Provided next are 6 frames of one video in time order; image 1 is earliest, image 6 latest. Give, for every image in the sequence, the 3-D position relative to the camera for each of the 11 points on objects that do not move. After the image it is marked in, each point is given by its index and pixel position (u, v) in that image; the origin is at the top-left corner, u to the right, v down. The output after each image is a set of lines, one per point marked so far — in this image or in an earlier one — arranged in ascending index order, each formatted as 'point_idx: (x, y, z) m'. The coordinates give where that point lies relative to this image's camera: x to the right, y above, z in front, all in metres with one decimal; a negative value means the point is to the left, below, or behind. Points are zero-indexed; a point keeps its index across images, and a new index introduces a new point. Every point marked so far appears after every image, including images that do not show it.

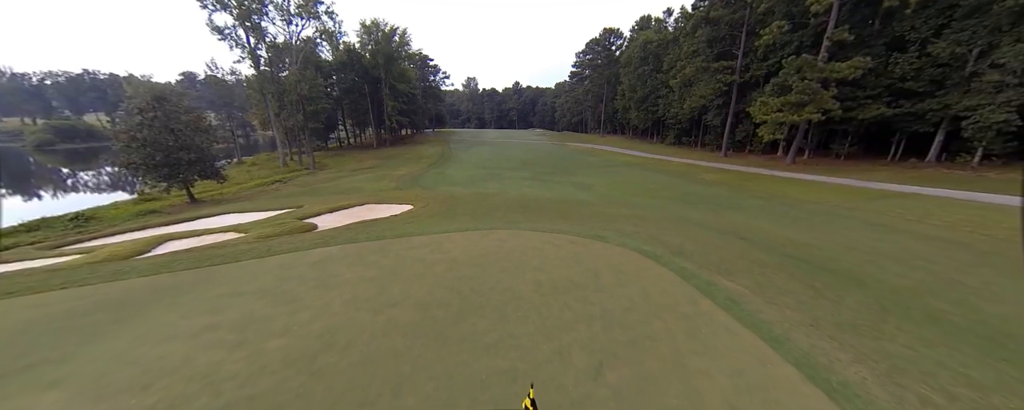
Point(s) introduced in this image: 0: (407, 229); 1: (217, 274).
0: (-2.8, -0.6, +8.1) m
1: (-5.3, -1.2, +5.4) m
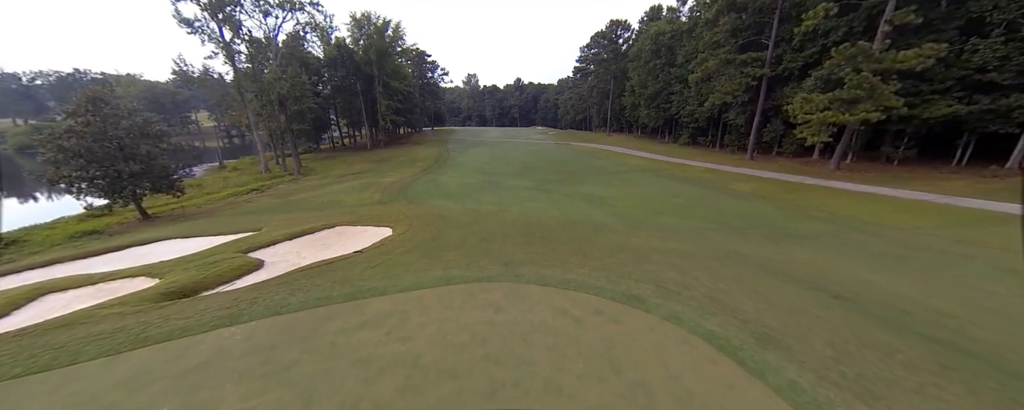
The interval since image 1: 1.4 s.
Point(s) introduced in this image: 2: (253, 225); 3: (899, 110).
0: (-2.8, -1.4, +5.9) m
1: (-5.3, -2.1, +3.2) m
2: (-10.0, -0.8, +11.6) m
3: (+16.2, +3.9, +12.6) m
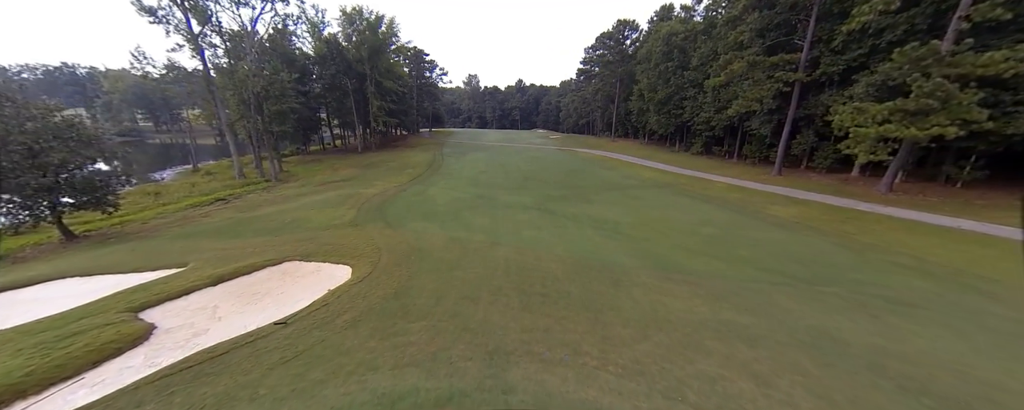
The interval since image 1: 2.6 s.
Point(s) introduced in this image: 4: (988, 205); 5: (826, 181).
0: (-3.0, -2.3, +3.6) m
1: (-5.5, -2.9, +0.9) m
2: (-10.1, -1.5, +9.3) m
3: (+16.1, +2.7, +10.4) m
4: (+17.7, 0.0, +11.2) m
5: (+17.0, +1.3, +16.3) m
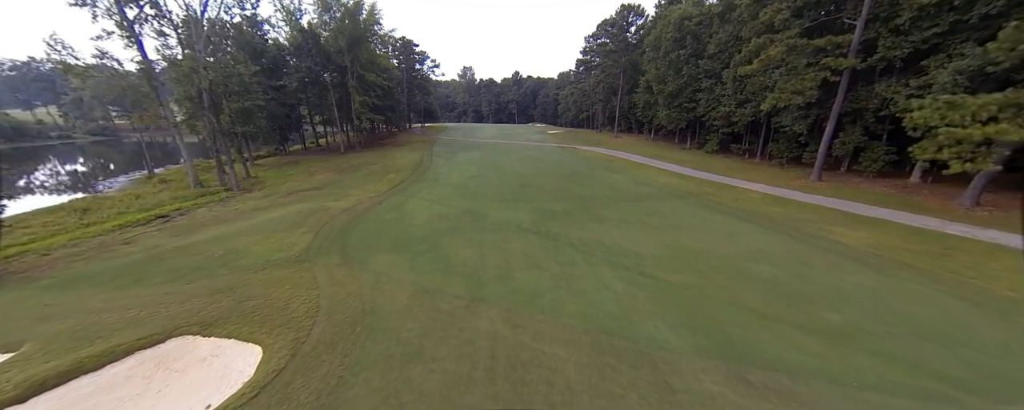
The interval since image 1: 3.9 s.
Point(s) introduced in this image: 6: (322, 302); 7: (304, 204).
0: (-3.2, -3.4, +1.0) m
1: (-5.6, -4.0, -1.7) m
2: (-10.4, -2.6, +6.6) m
3: (+15.8, +2.0, +7.7) m
4: (+17.5, -0.7, +8.7) m
5: (+16.7, +0.8, +13.7) m
6: (-4.4, -2.2, +7.0) m
7: (-11.4, +0.1, +16.5) m
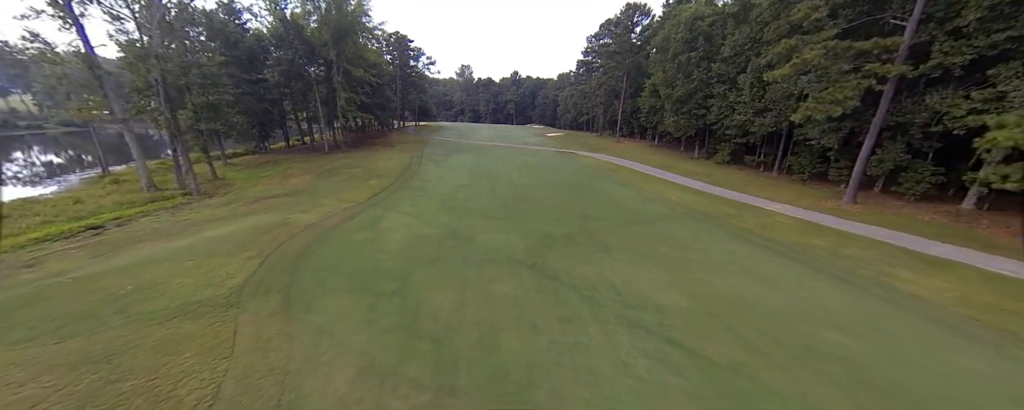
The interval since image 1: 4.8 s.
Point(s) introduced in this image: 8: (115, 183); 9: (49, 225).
0: (-3.4, -4.1, -1.1) m
1: (-5.9, -4.7, -3.8) m
2: (-10.6, -3.1, +4.5) m
3: (+15.6, +0.9, +5.9) m
4: (+17.2, -1.9, +6.9) m
5: (+16.4, -0.4, +11.9) m
6: (-4.7, -2.9, +4.9) m
7: (-11.8, -0.5, +14.4) m
8: (-24.6, +1.3, +18.7) m
9: (-19.9, -0.9, +13.1) m
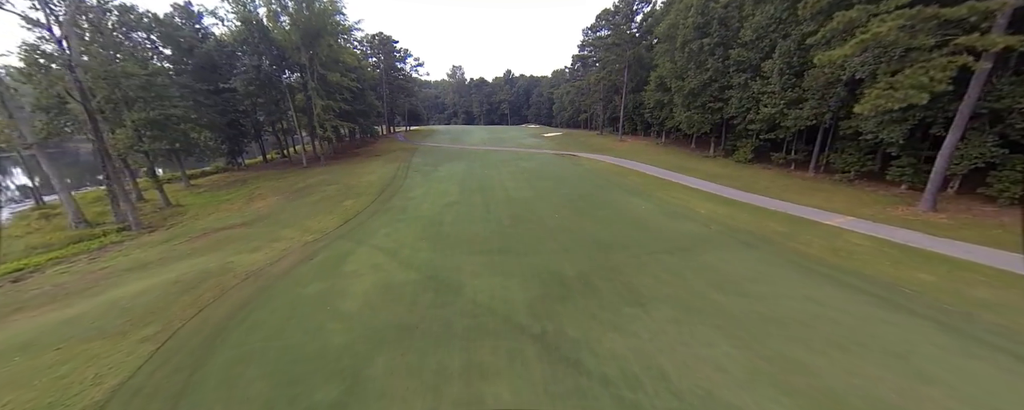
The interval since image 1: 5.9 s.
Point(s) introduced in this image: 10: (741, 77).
0: (-3.3, -5.3, -3.8) m
1: (-5.7, -6.0, -6.5) m
2: (-10.5, -4.6, +1.7) m
3: (+15.5, +0.6, +3.2) m
4: (+17.2, -2.1, +4.2) m
5: (+16.3, -0.7, +9.3) m
6: (-4.6, -4.1, +2.2) m
7: (-11.8, -2.0, +11.6) m
8: (-24.8, -0.7, +15.9) m
9: (-19.9, -2.7, +10.3) m
10: (+15.0, +8.4, +19.9) m
